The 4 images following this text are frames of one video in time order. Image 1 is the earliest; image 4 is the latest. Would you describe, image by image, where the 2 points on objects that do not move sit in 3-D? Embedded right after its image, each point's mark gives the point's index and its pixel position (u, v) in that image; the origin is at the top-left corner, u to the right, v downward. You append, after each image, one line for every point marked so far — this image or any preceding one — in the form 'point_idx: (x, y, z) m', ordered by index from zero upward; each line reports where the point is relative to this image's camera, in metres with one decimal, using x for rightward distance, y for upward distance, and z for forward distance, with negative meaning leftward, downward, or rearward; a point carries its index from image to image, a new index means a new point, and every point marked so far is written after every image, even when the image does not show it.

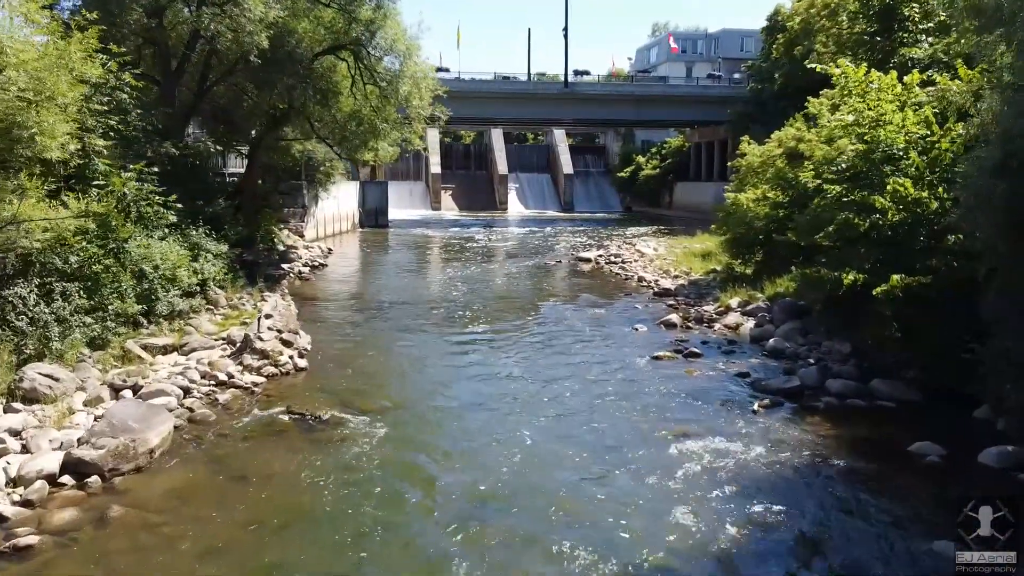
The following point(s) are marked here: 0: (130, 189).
0: (-5.4, +1.4, +12.0) m
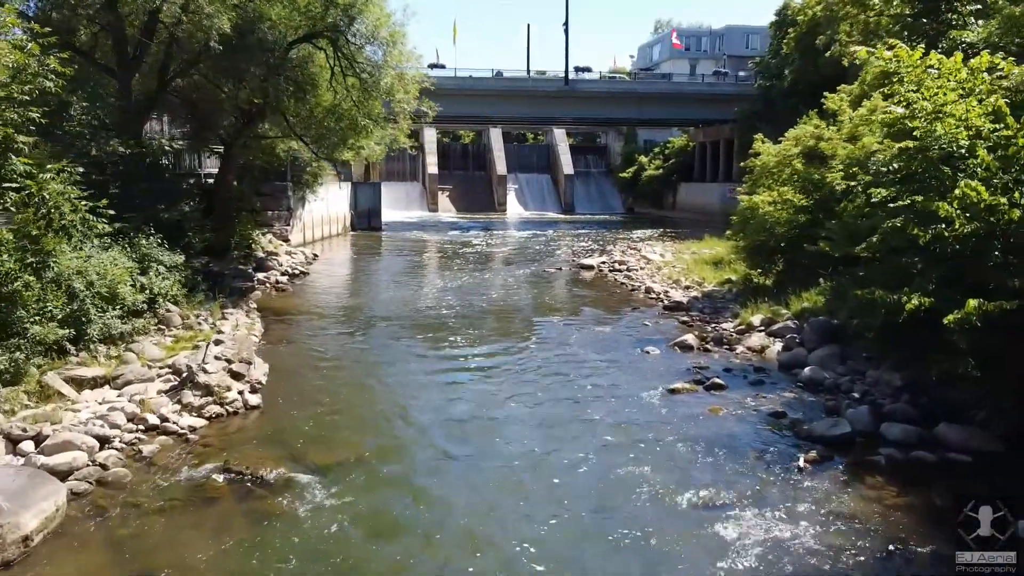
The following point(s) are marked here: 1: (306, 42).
0: (-5.5, +1.2, +10.4) m
1: (-3.8, +4.6, +15.5) m
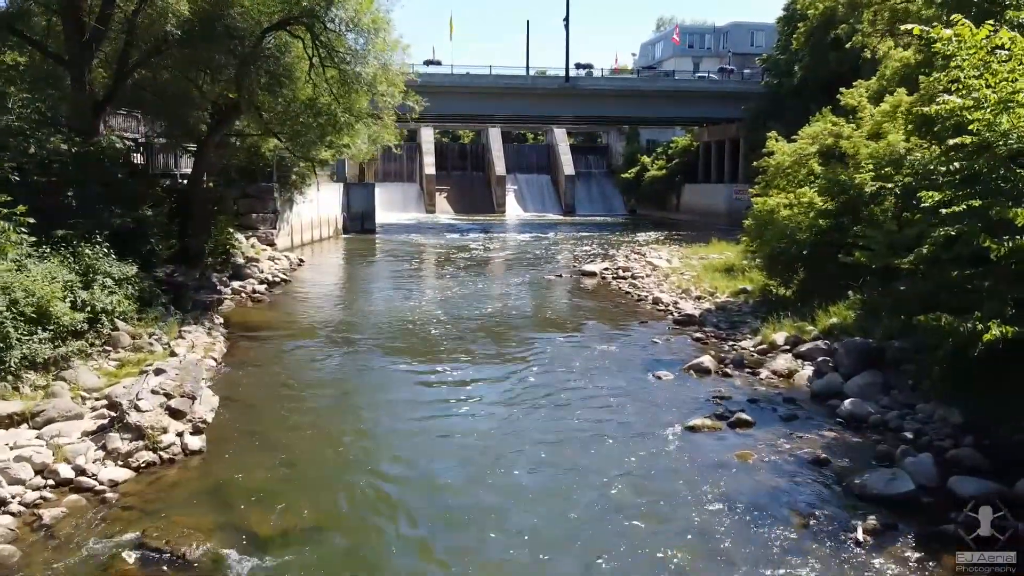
0: (-5.6, +1.0, +9.0) m
1: (-3.9, +4.4, +14.1) m
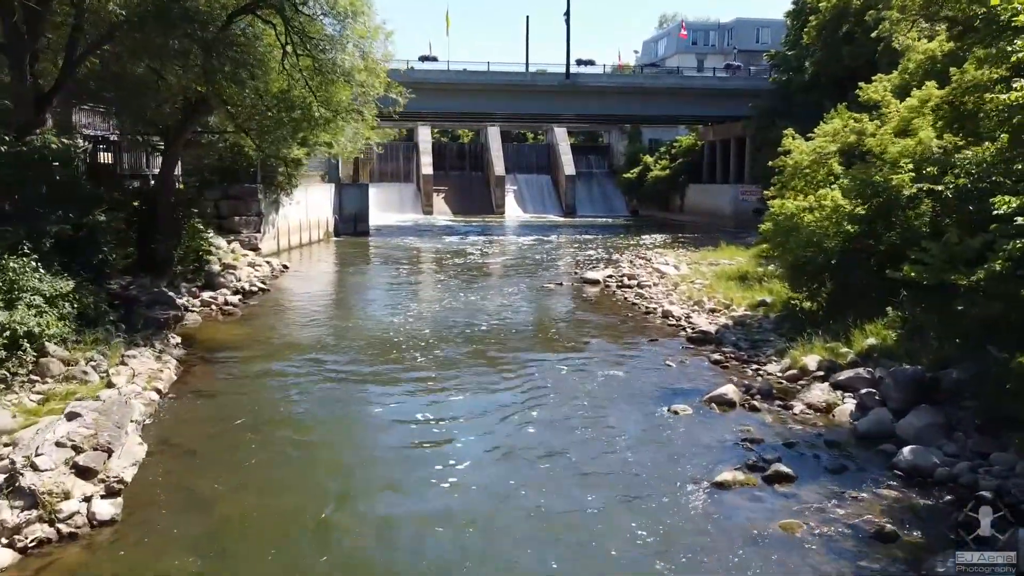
0: (-5.7, +0.8, +7.5) m
1: (-4.0, +4.2, +12.7) m
